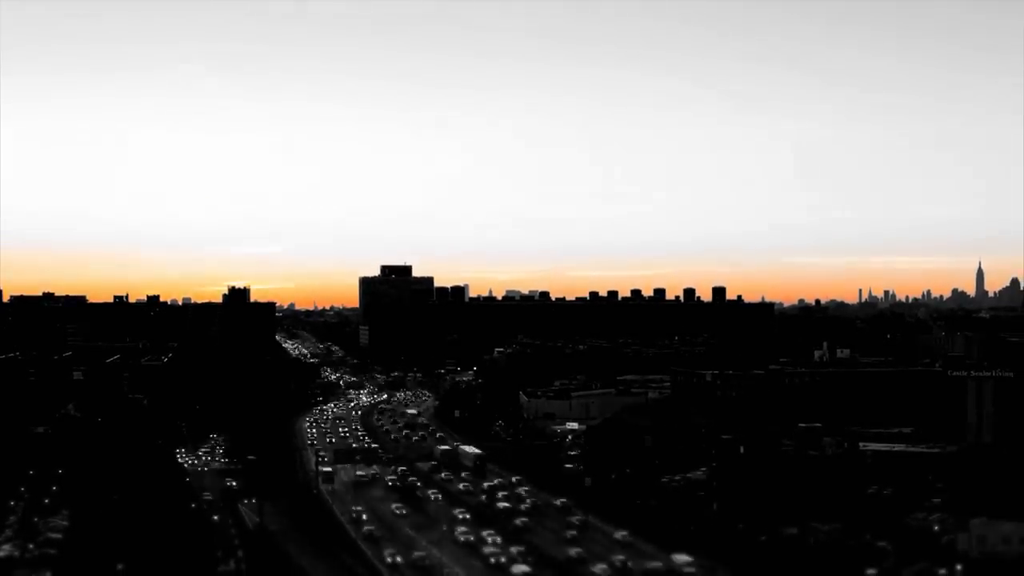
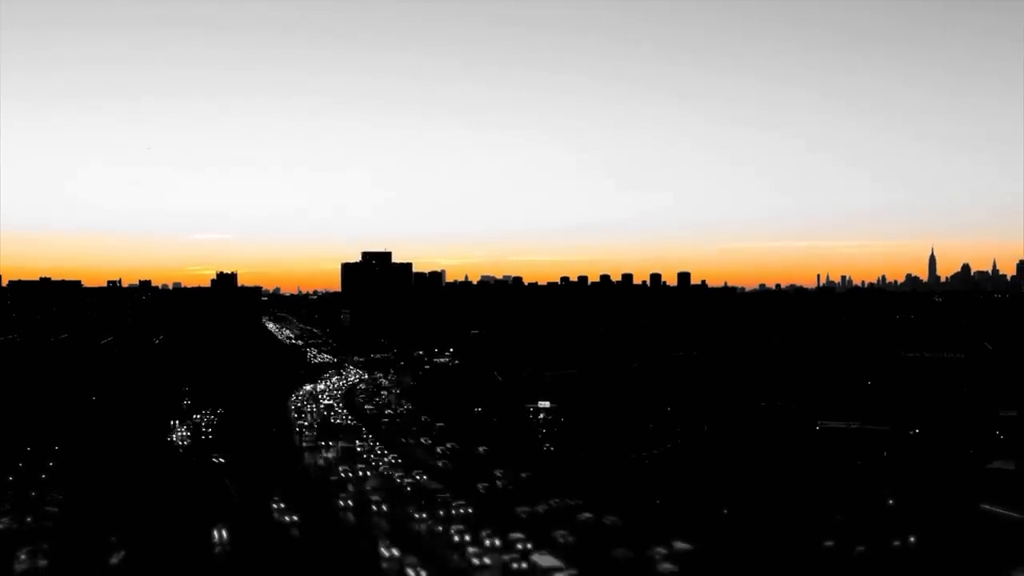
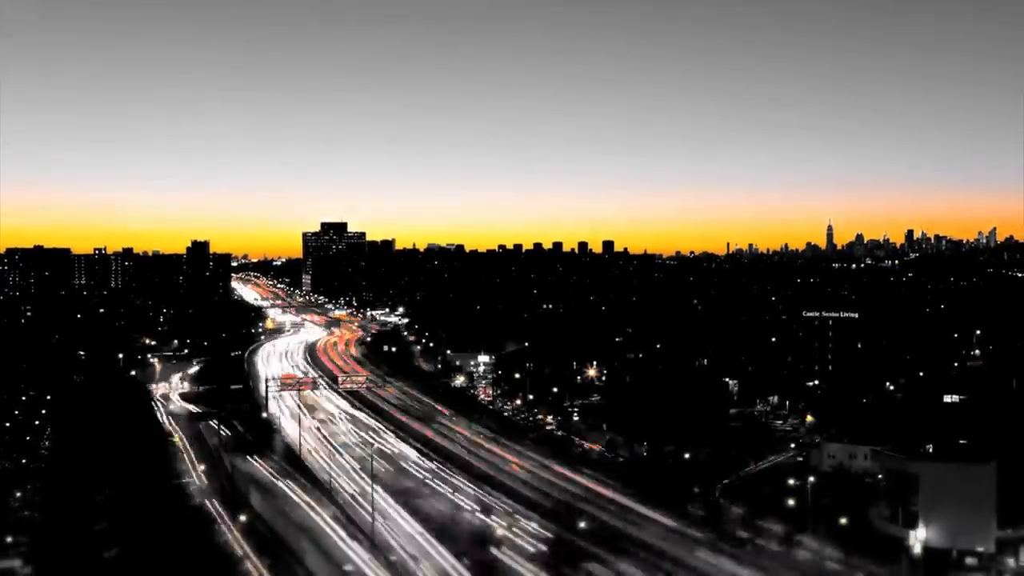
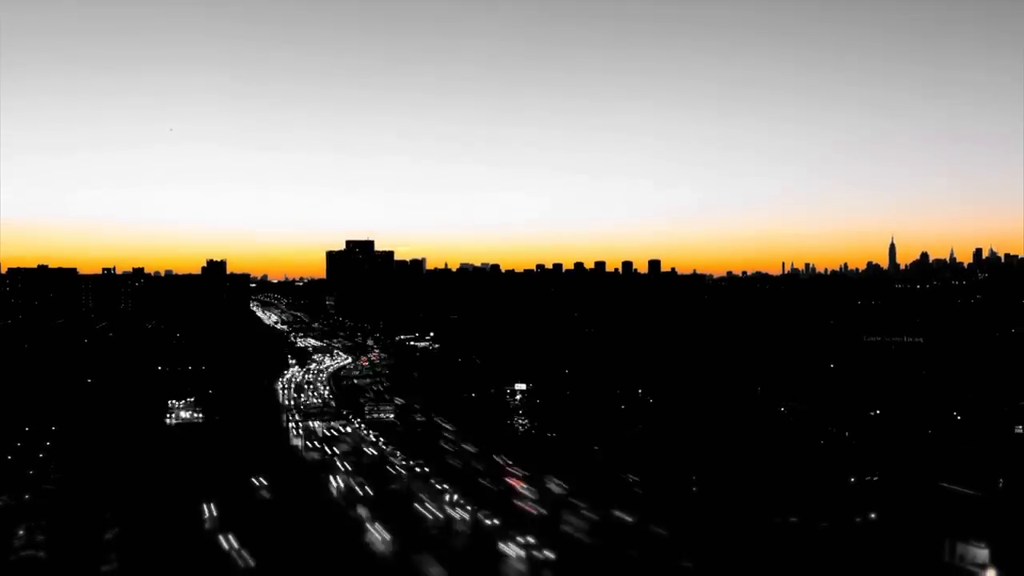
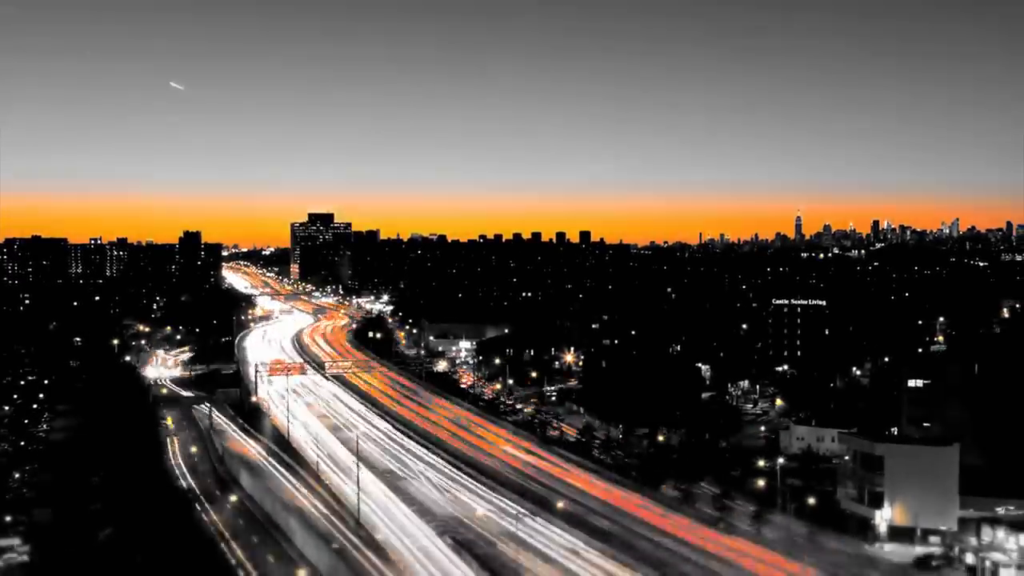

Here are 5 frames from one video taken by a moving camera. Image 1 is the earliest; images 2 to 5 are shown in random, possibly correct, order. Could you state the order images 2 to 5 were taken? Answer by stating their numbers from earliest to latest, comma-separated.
2, 4, 3, 5
